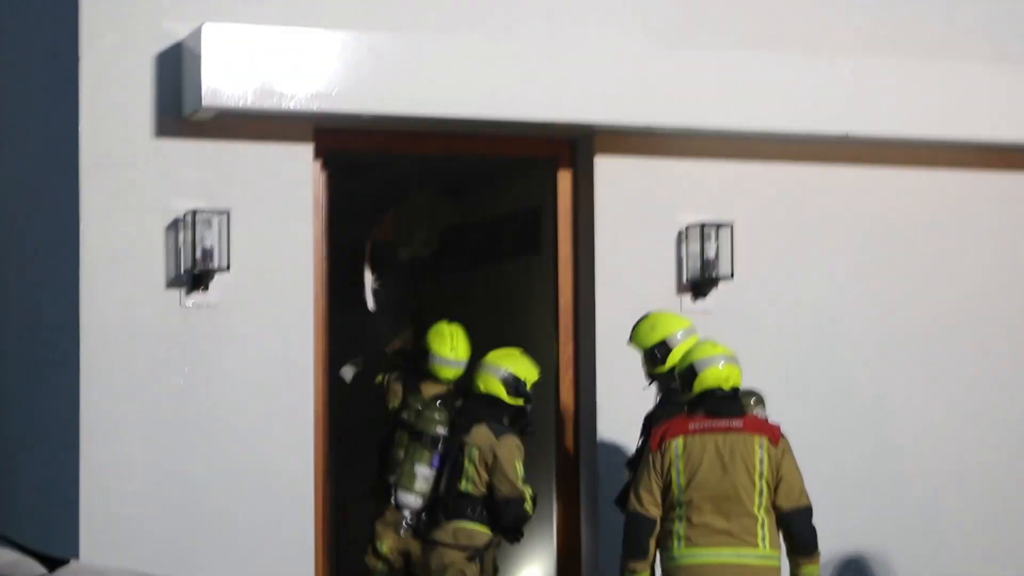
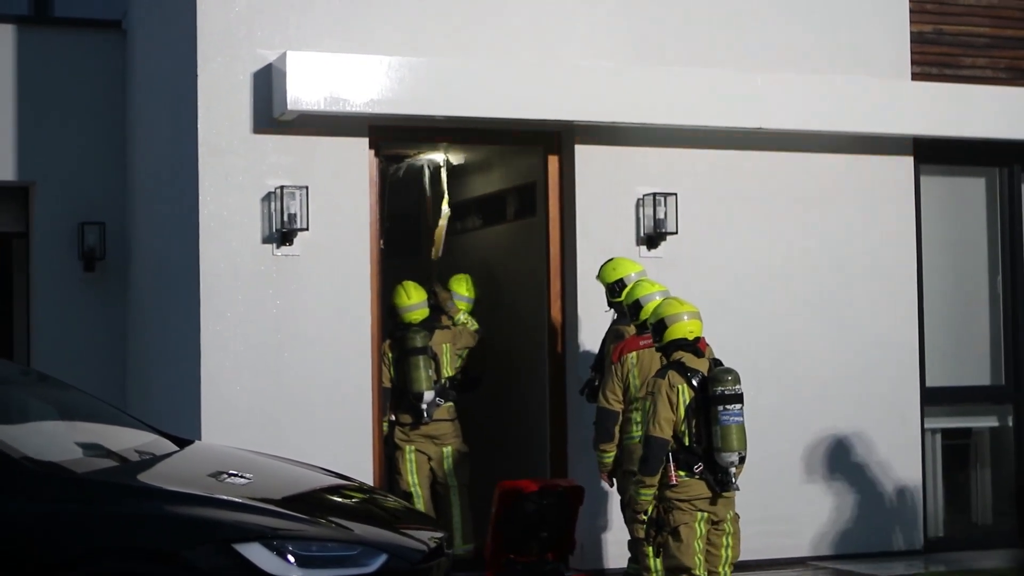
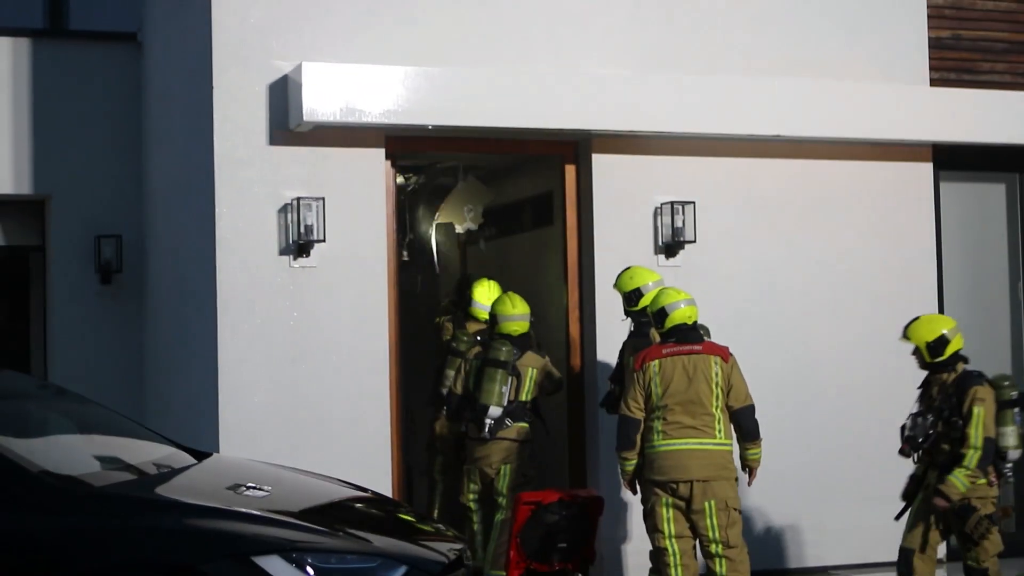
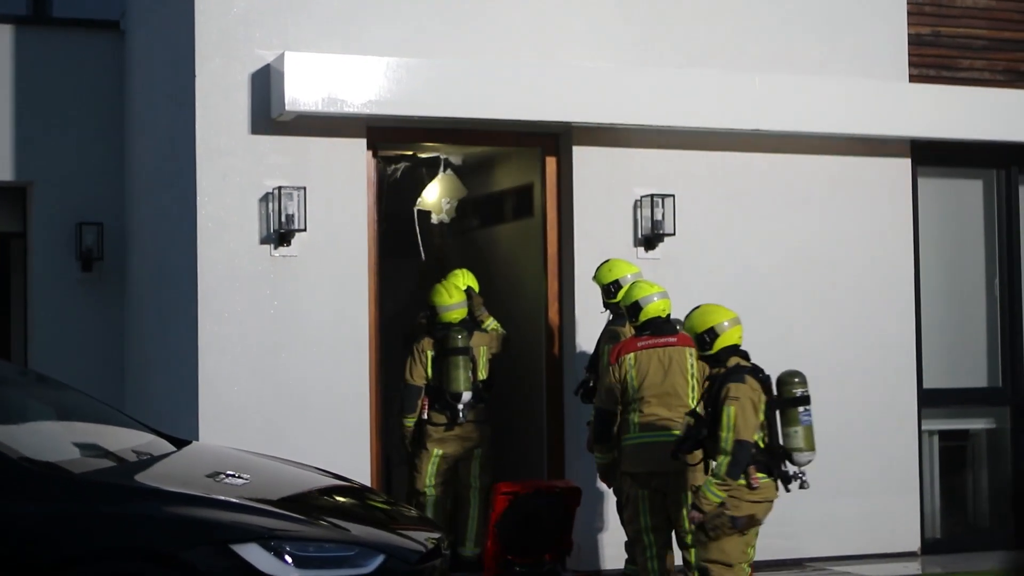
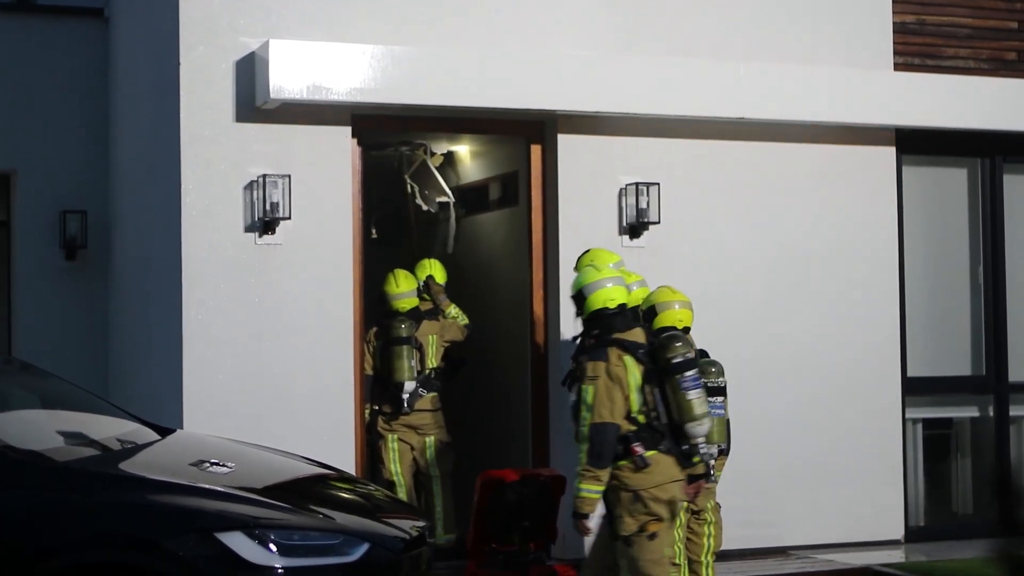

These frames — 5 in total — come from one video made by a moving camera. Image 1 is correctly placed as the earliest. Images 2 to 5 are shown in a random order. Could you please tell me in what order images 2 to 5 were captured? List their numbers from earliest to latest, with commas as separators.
3, 4, 2, 5
